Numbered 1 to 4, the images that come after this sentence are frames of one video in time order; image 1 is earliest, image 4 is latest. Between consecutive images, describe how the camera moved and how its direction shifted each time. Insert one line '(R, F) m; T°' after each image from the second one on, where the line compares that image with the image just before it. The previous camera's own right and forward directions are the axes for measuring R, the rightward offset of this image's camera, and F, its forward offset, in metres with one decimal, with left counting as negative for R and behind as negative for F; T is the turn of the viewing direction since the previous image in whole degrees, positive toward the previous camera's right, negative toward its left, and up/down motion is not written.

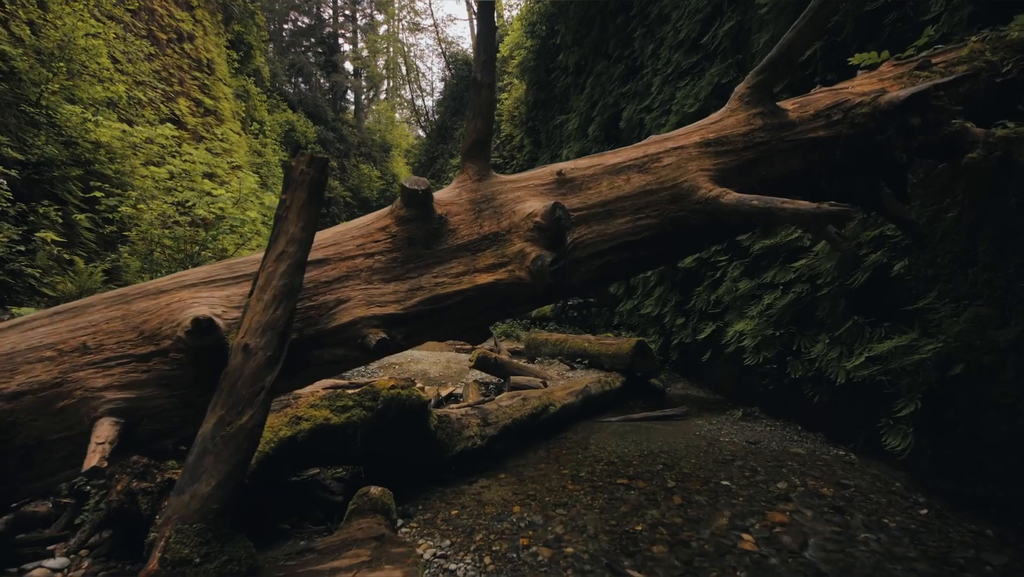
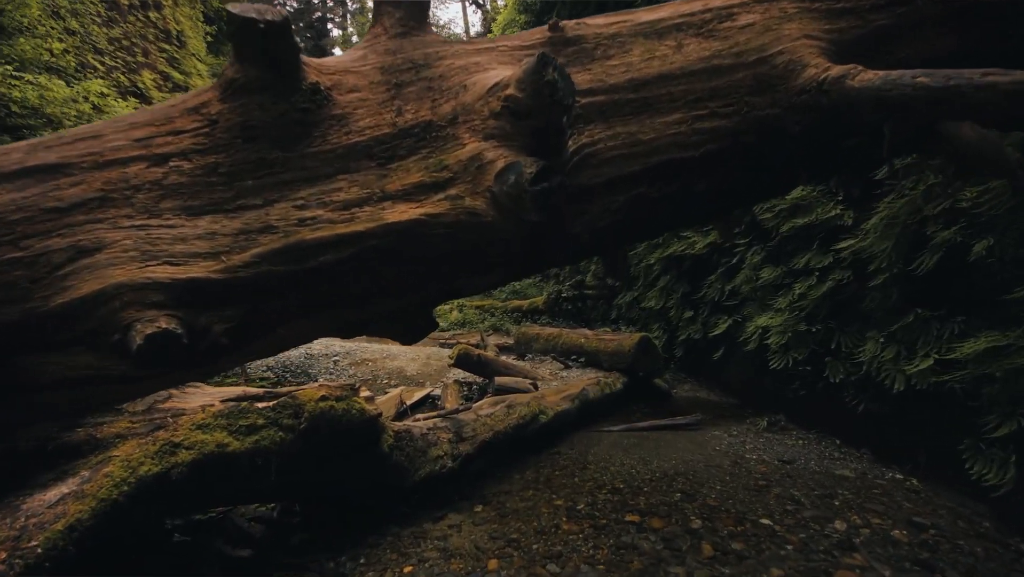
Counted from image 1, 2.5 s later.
(+0.1, +0.8) m; +1°
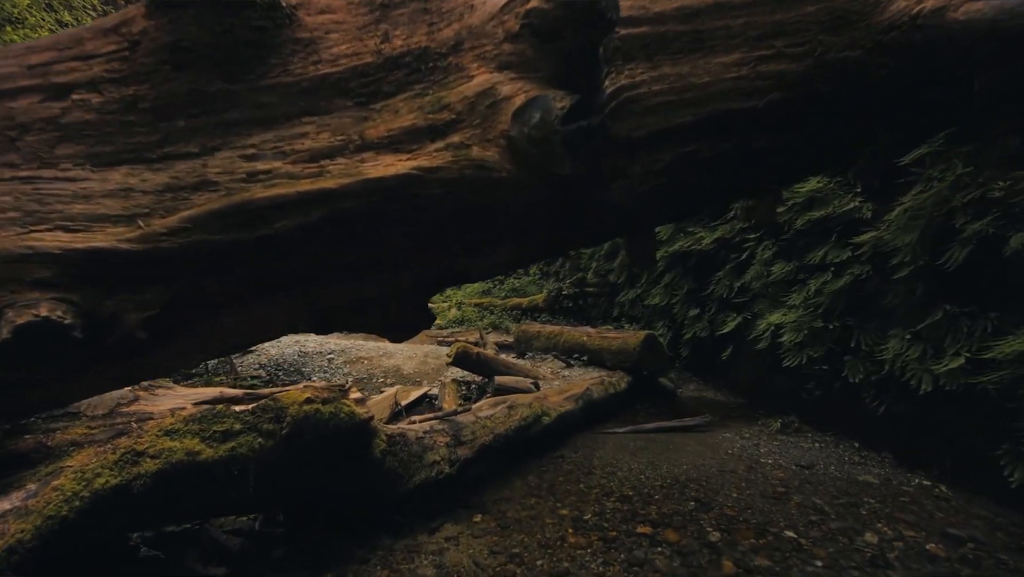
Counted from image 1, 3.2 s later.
(0.0, +0.2) m; 0°
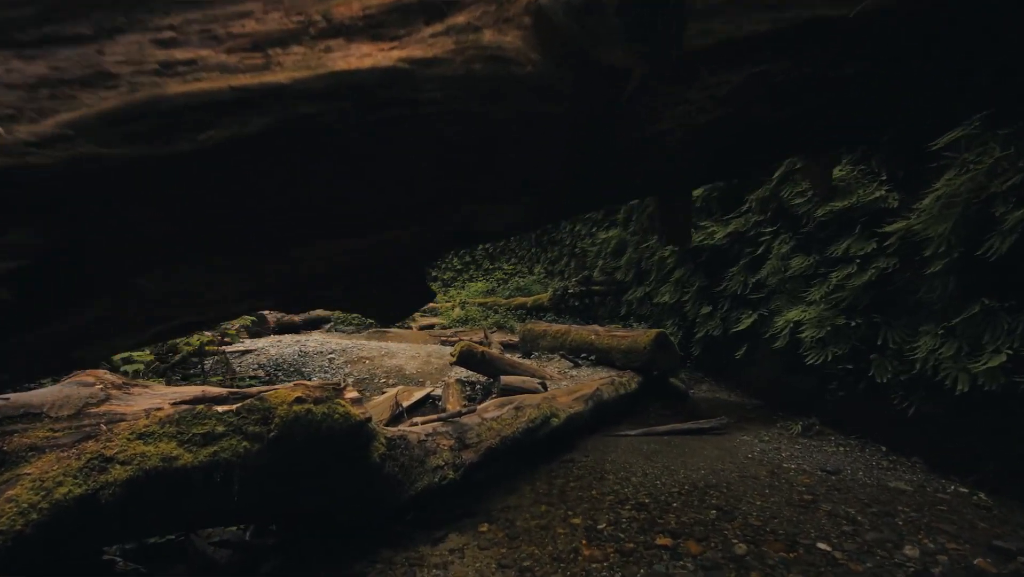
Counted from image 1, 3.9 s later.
(0.0, +0.2) m; 0°
